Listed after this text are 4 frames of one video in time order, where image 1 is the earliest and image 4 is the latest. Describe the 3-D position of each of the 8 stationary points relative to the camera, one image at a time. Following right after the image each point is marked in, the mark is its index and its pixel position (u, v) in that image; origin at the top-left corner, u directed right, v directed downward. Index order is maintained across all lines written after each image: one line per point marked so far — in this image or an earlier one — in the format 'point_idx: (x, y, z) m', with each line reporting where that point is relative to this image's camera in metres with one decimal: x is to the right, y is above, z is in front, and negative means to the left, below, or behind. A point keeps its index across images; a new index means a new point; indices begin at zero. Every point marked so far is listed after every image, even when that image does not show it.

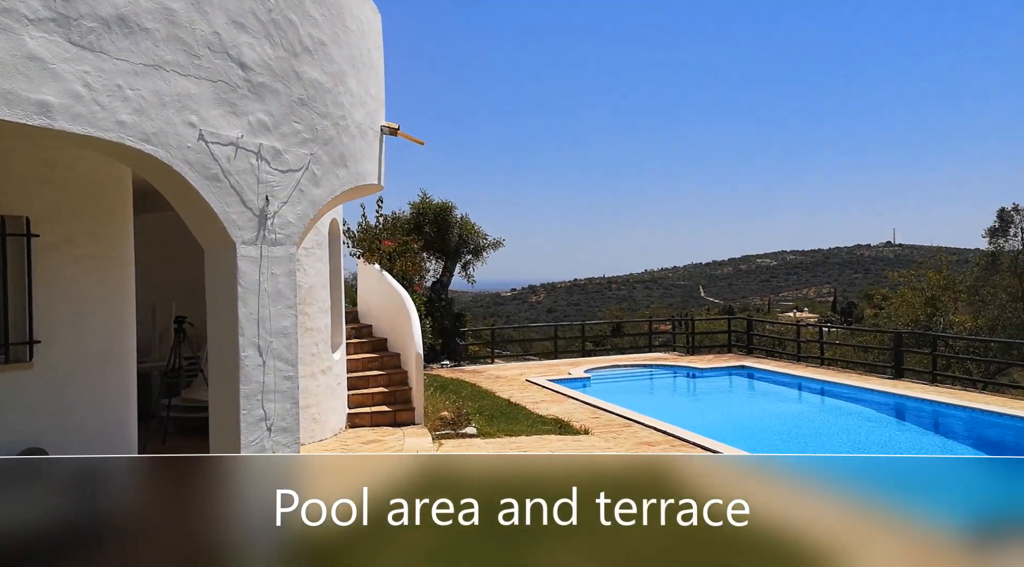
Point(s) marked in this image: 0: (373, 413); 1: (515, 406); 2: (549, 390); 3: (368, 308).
0: (-1.5, -1.4, +8.3) m
1: (0.0, -1.8, +11.3) m
2: (+0.7, -1.8, +13.3) m
3: (-1.8, -0.3, +9.9) m
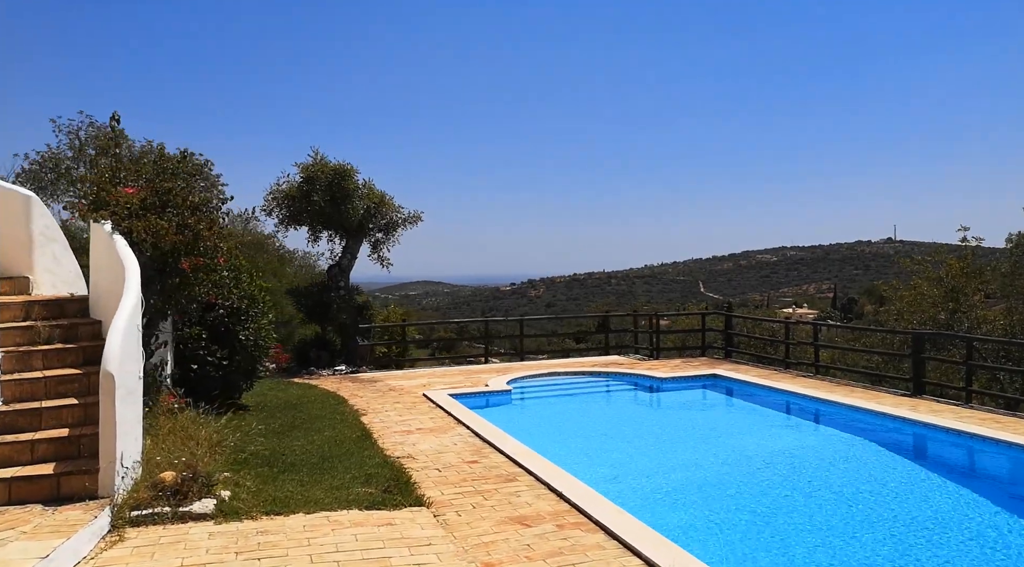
0: (-3.0, -1.2, +4.7) m
1: (-1.5, -1.6, +7.6) m
2: (-0.8, -1.6, +9.7) m
3: (-3.3, -0.1, +6.2) m
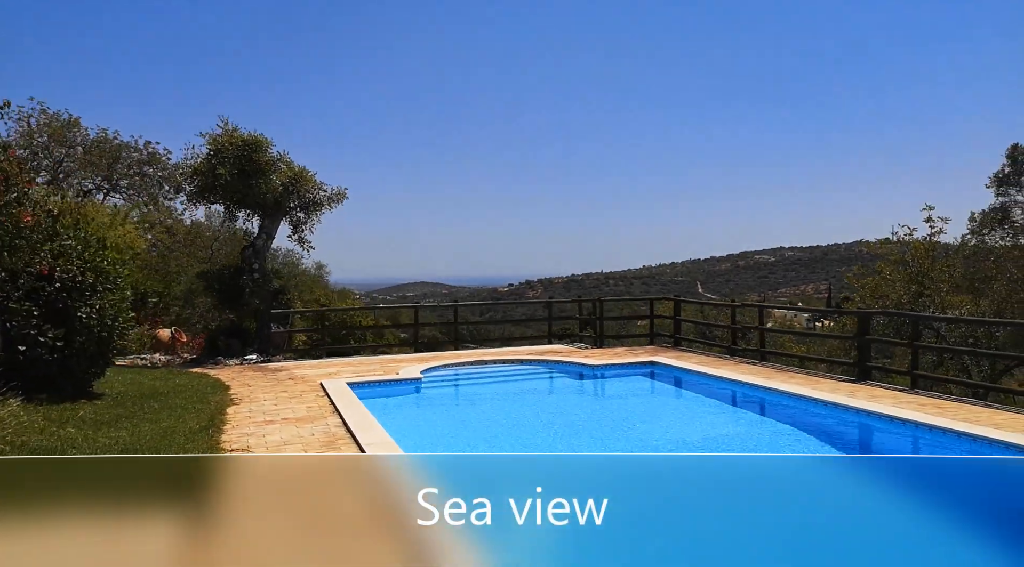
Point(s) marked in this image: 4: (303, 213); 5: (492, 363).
0: (-4.1, -0.9, +3.6) m
1: (-2.6, -1.3, +6.6) m
2: (-2.0, -1.3, +8.6) m
3: (-4.5, +0.2, +5.1) m
4: (-3.7, +1.2, +13.7) m
5: (-0.3, -1.3, +13.2) m
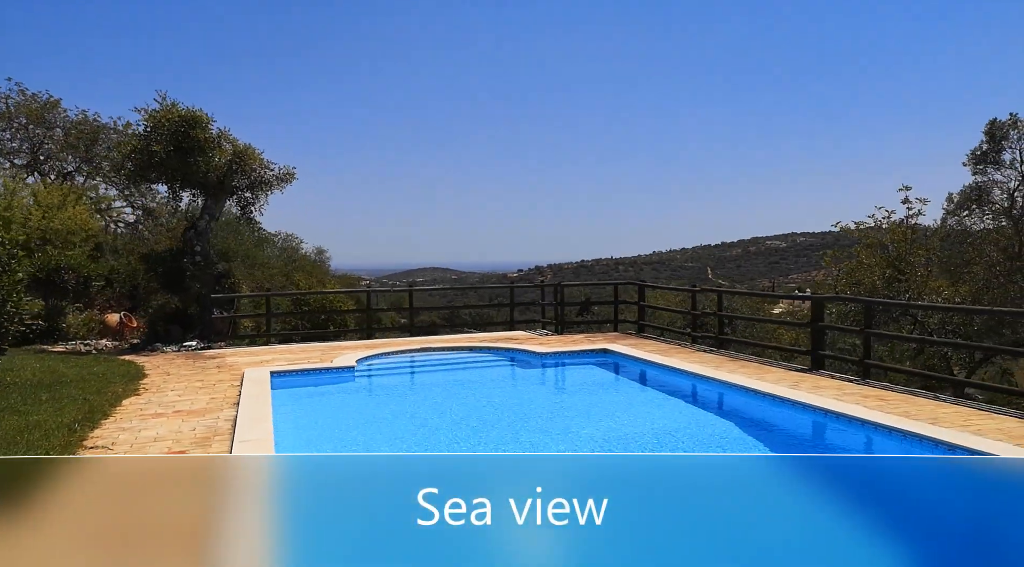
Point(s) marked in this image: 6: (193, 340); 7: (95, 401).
0: (-5.0, -0.8, +3.0) m
1: (-3.5, -1.1, +6.0) m
2: (-2.8, -1.1, +8.0) m
3: (-5.3, +0.3, +4.6) m
4: (-4.4, +1.5, +13.1) m
5: (-1.1, -1.1, +12.6) m
6: (-4.9, -0.9, +12.2) m
7: (-3.8, -1.1, +7.2) m
